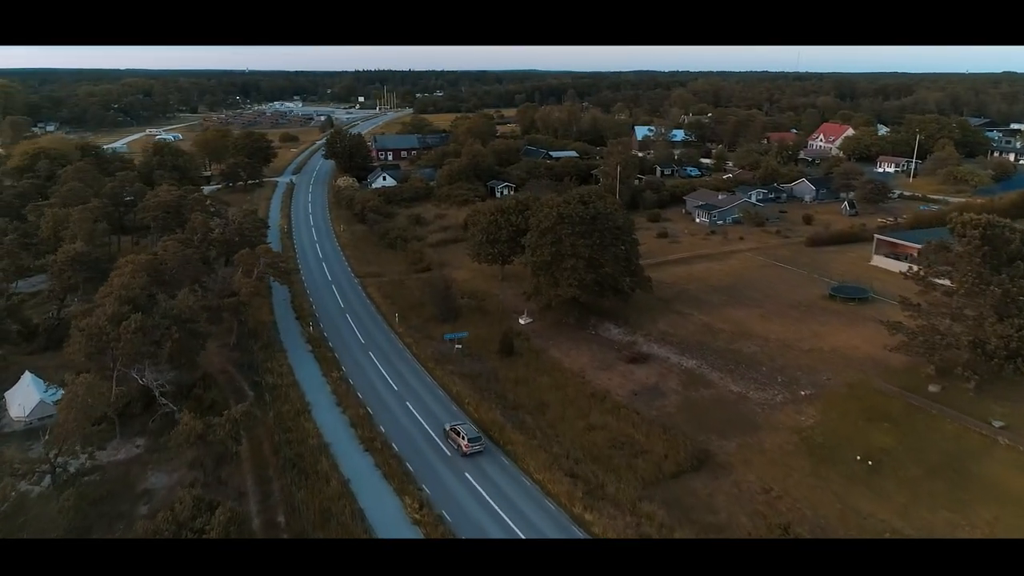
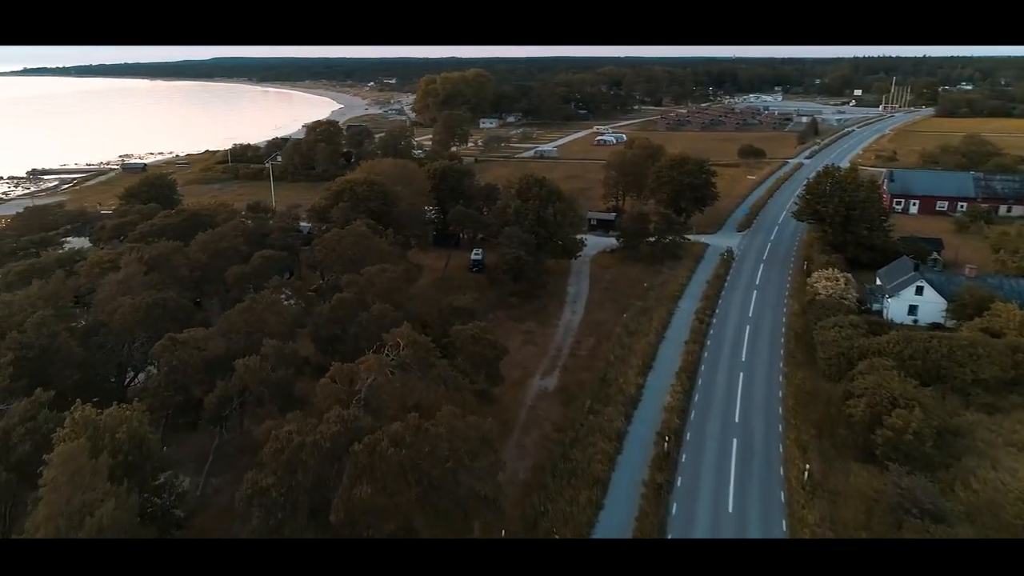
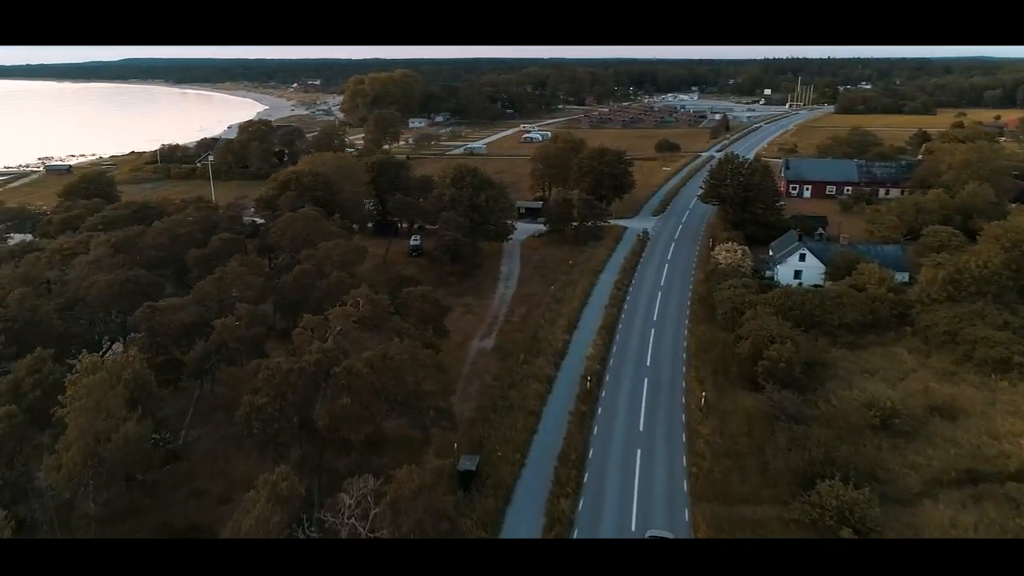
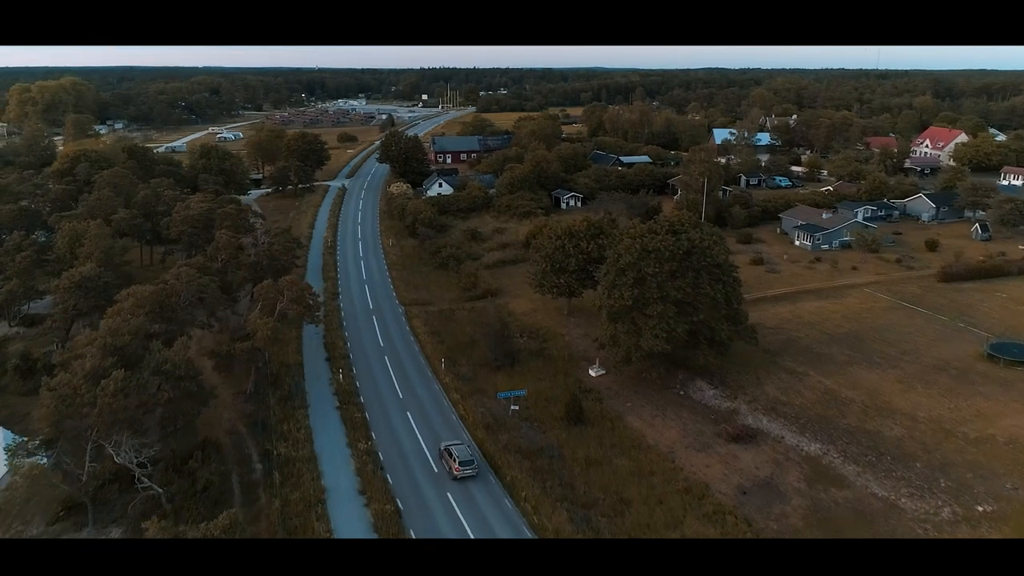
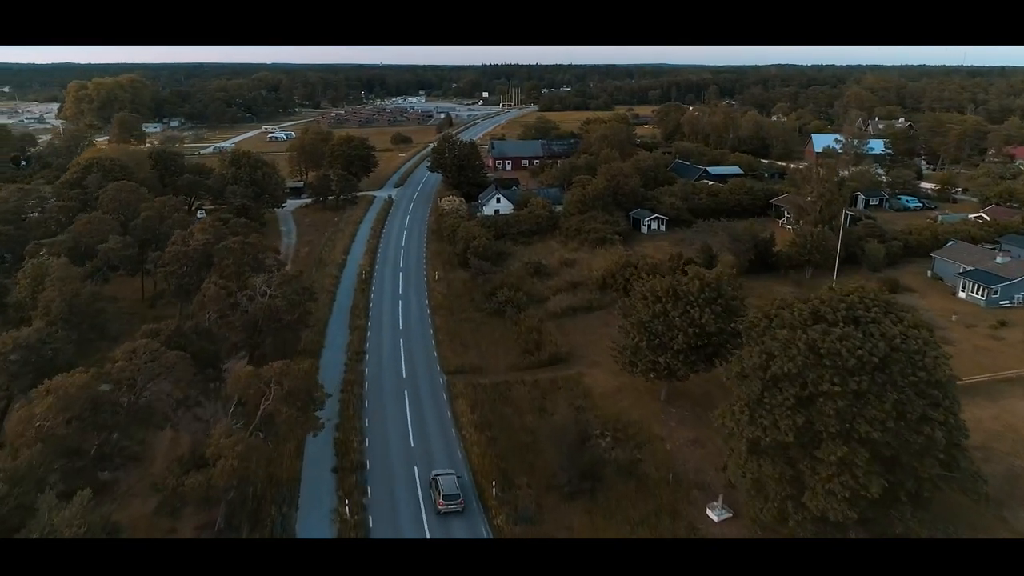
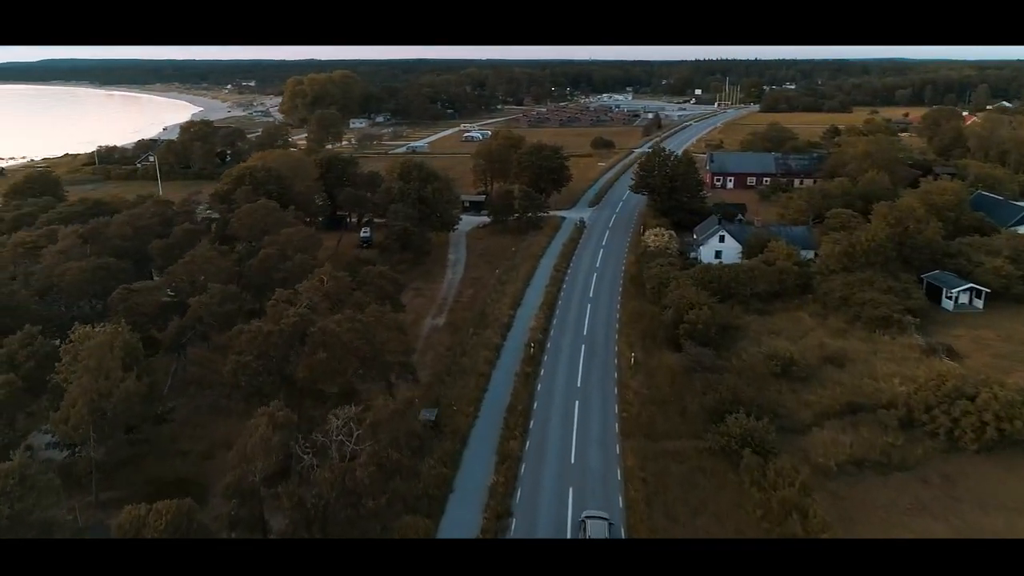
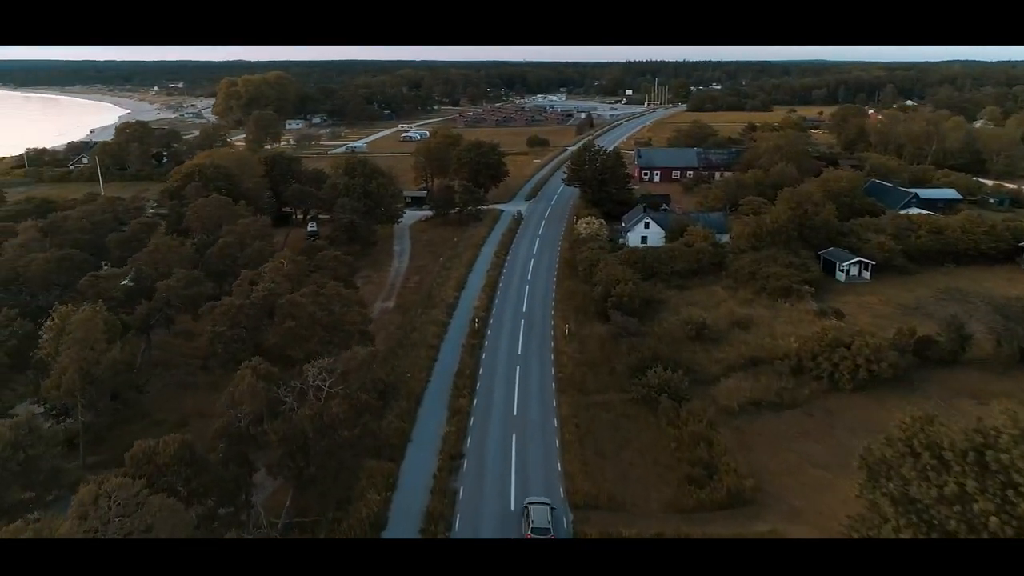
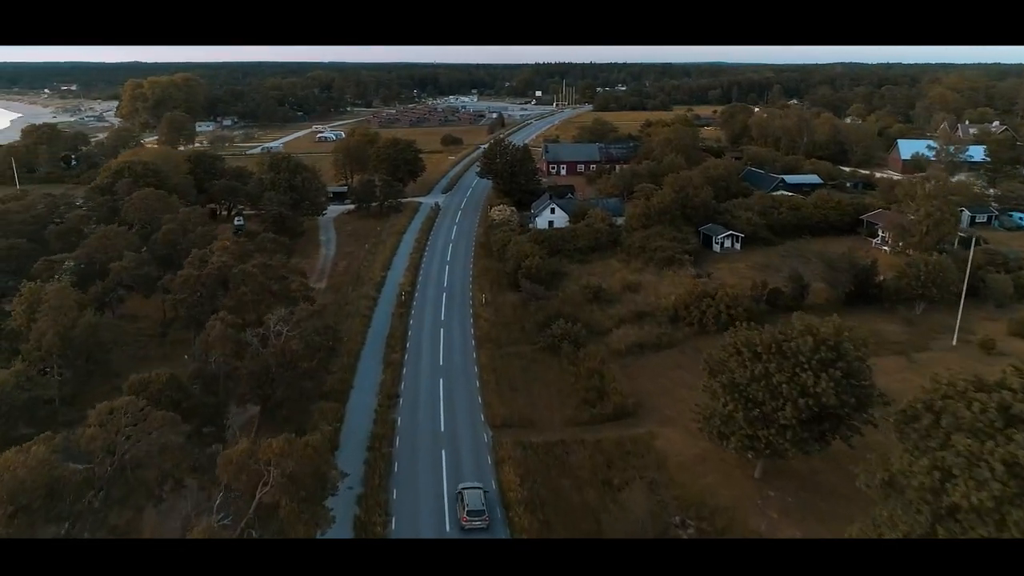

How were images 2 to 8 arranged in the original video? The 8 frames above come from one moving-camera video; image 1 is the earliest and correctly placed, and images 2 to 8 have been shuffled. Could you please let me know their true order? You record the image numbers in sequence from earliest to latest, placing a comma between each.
4, 5, 8, 7, 6, 3, 2
